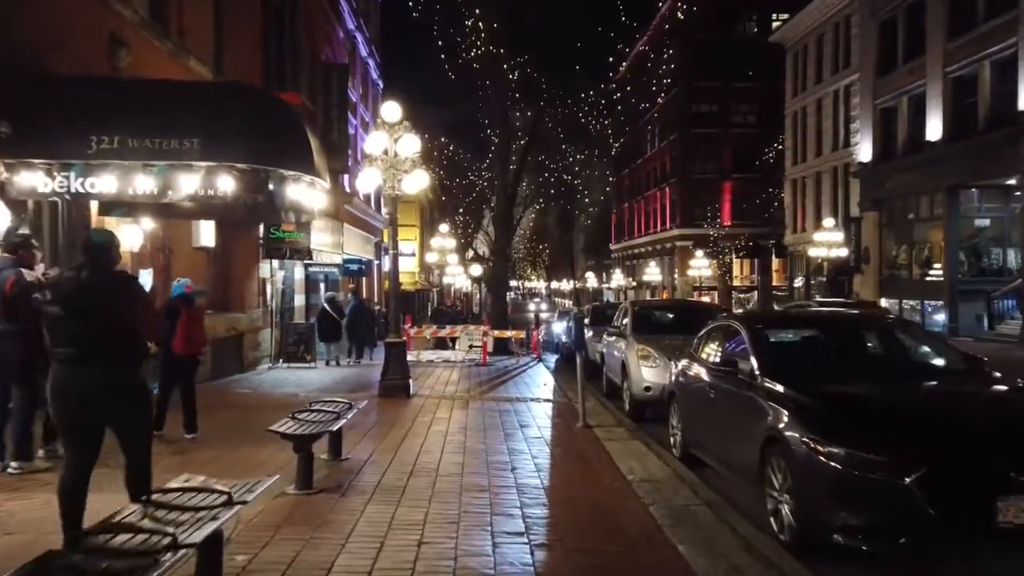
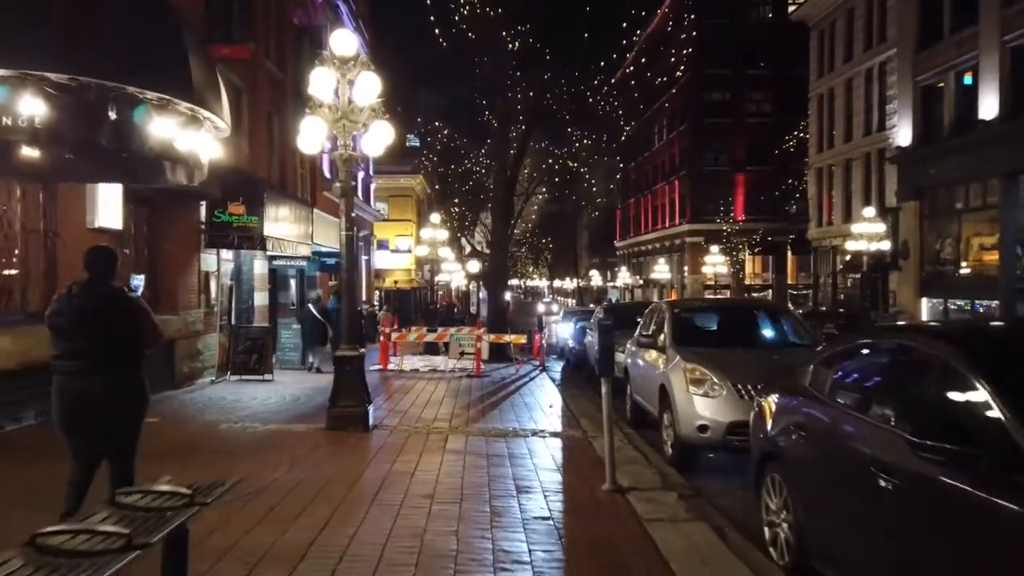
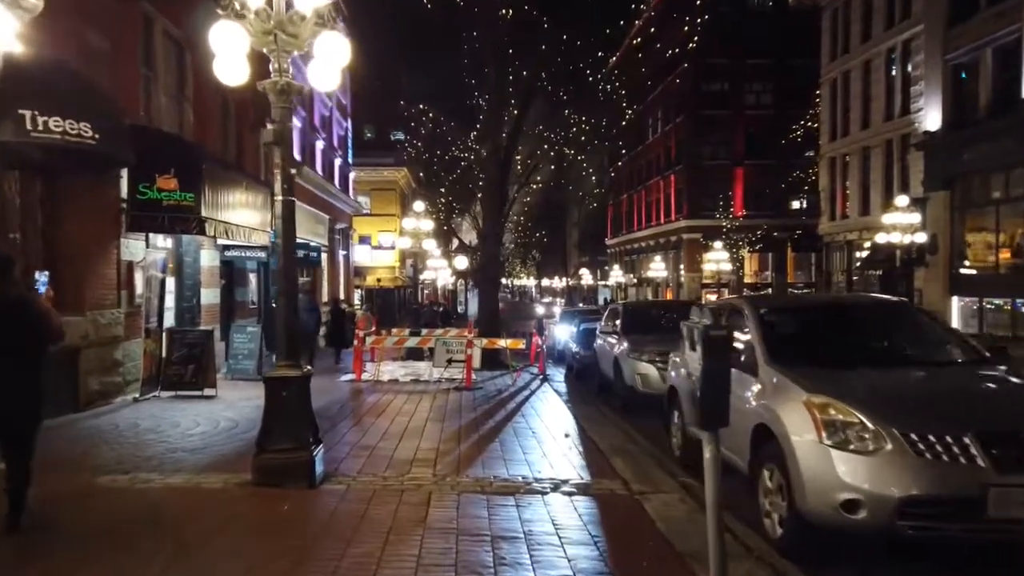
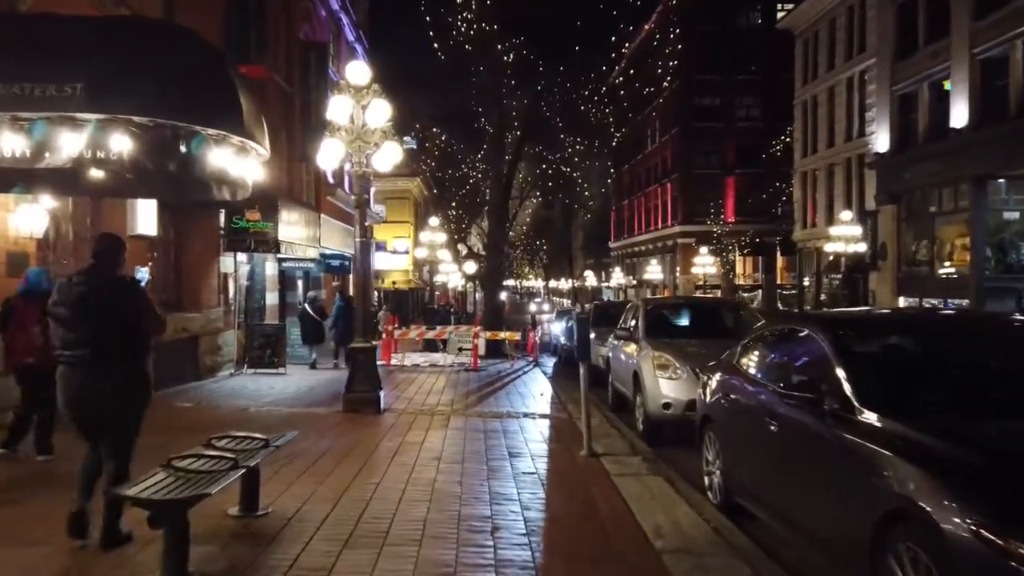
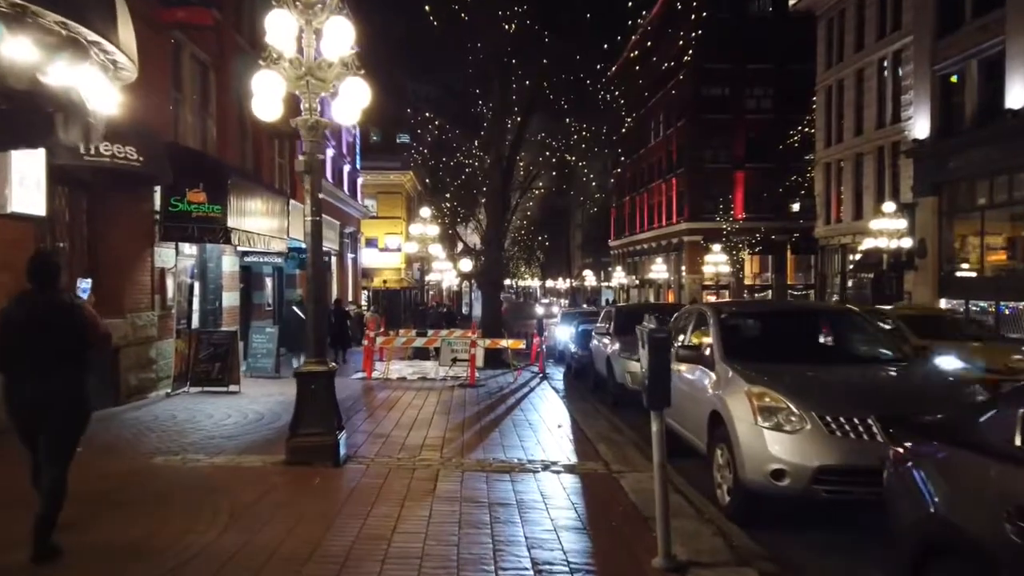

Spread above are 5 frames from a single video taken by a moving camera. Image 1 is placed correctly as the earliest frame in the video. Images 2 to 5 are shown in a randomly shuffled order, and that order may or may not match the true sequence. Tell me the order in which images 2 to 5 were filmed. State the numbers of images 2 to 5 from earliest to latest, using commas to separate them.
4, 2, 5, 3
